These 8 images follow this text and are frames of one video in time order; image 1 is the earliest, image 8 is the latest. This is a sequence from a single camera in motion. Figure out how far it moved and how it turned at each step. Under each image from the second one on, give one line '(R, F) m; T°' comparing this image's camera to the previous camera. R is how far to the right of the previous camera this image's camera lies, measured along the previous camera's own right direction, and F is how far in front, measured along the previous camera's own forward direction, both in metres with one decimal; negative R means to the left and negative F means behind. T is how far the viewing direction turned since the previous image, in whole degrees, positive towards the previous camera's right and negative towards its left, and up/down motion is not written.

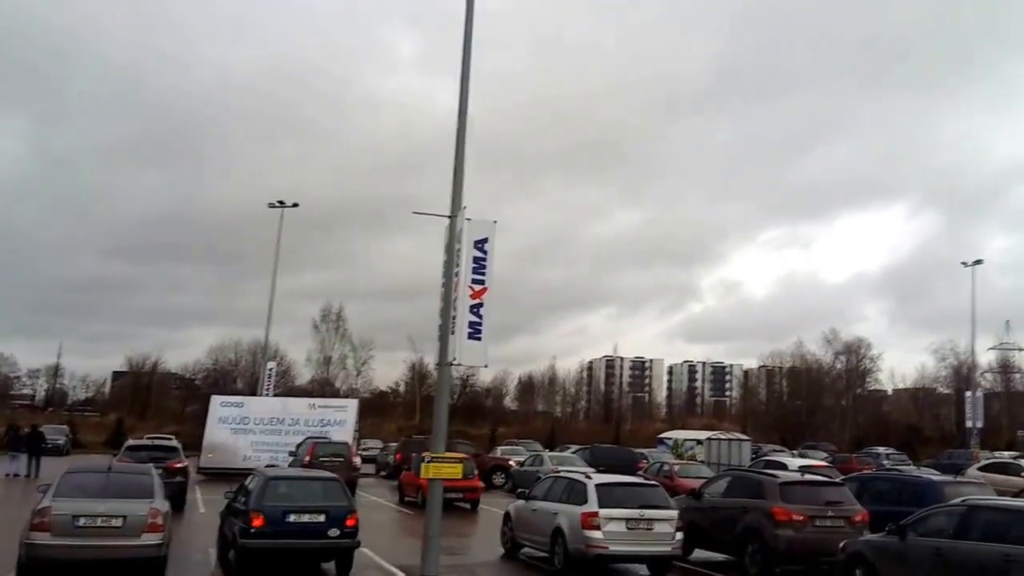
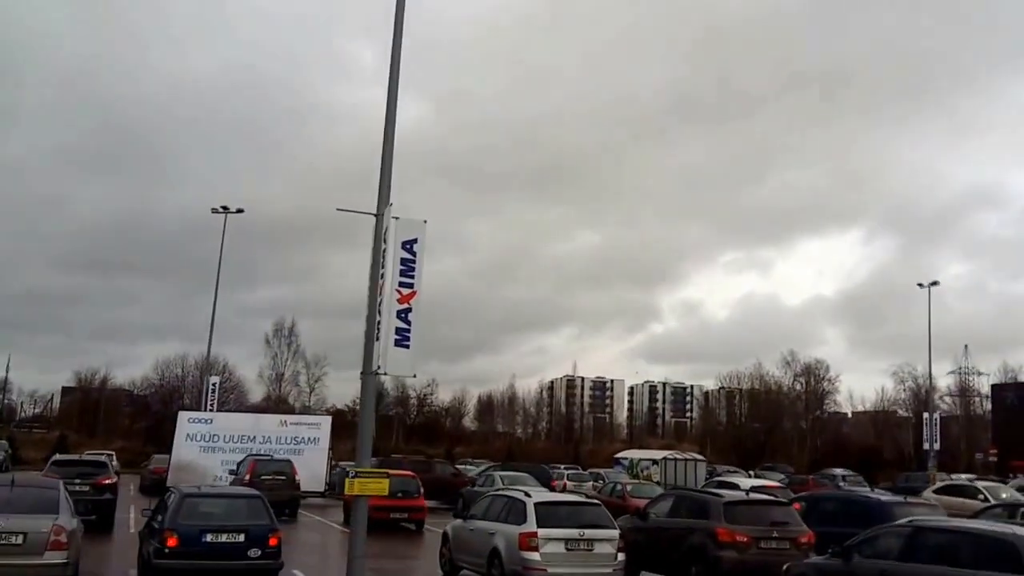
(+0.5, +0.5) m; +2°
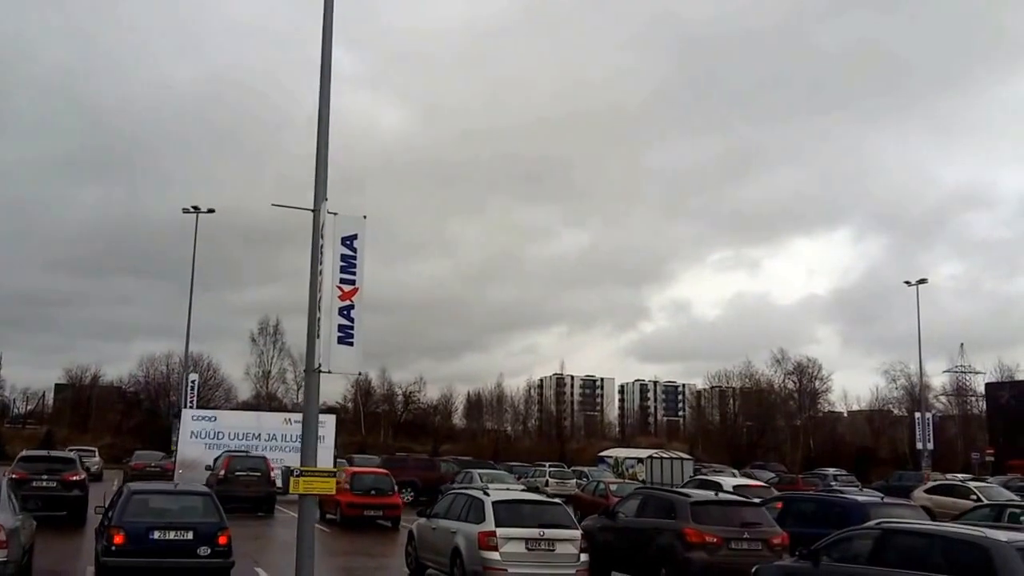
(+0.8, +0.5) m; -1°
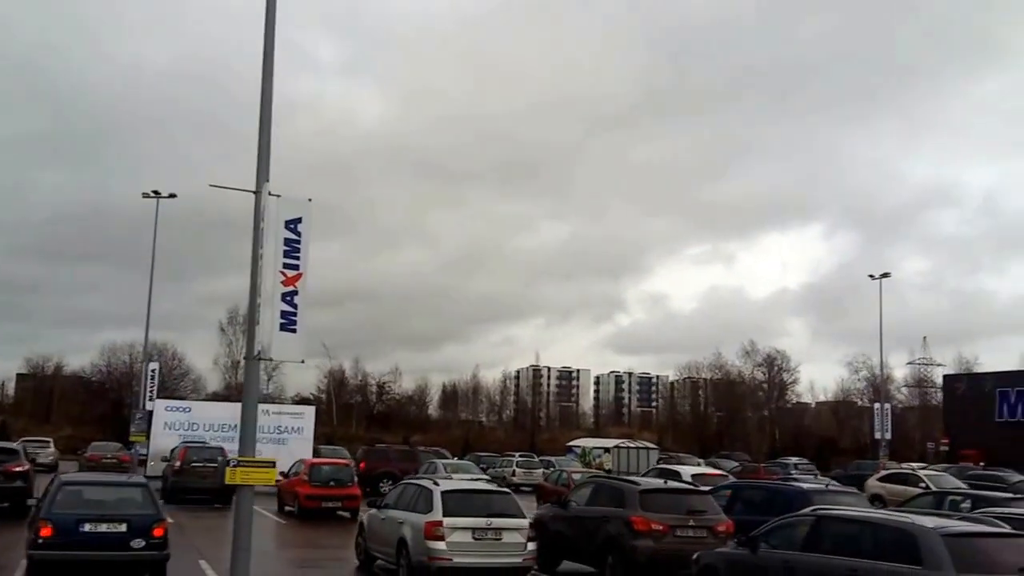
(+0.6, -0.1) m; +1°
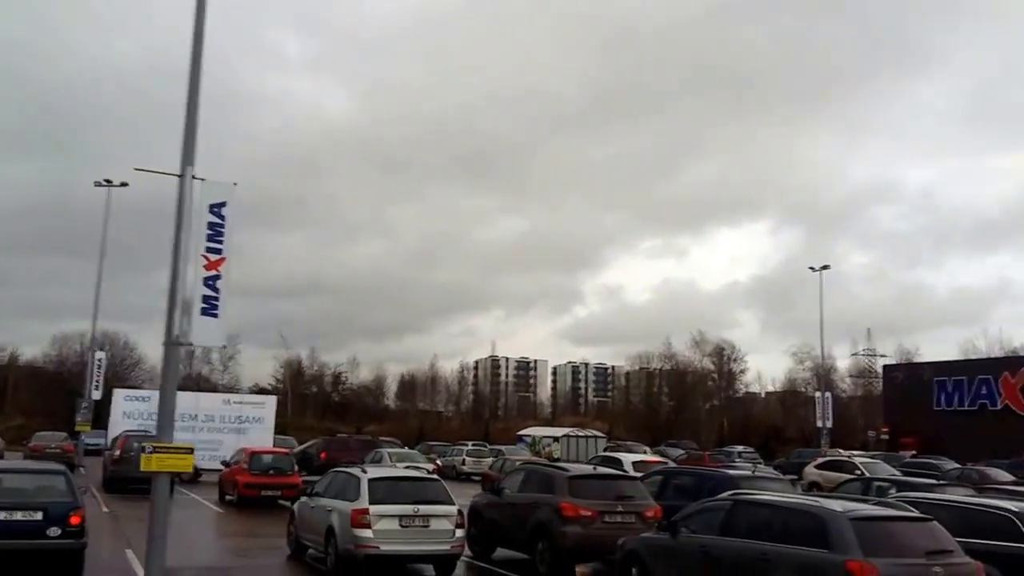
(+0.7, -0.1) m; +2°
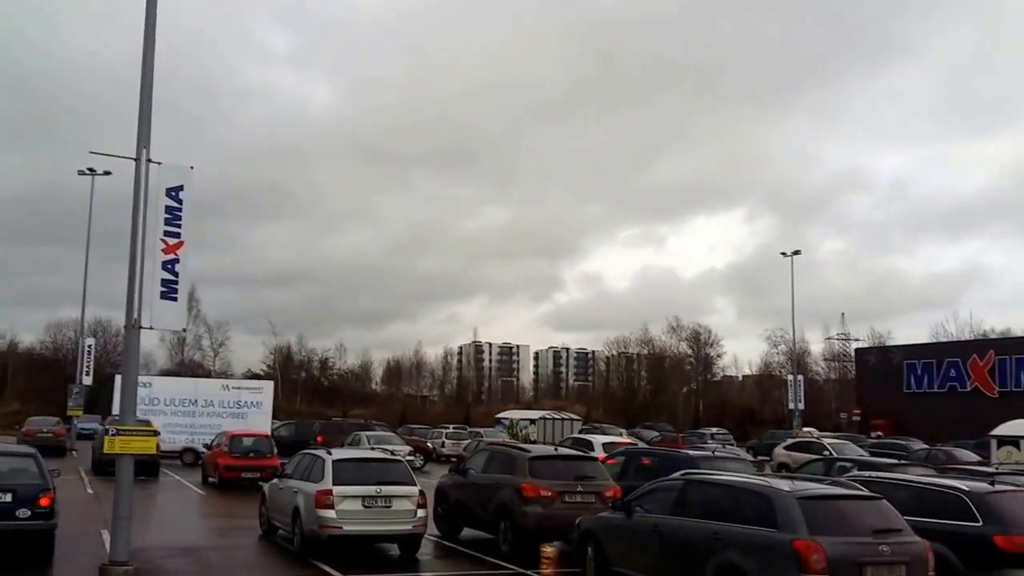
(+0.6, -0.3) m; 0°
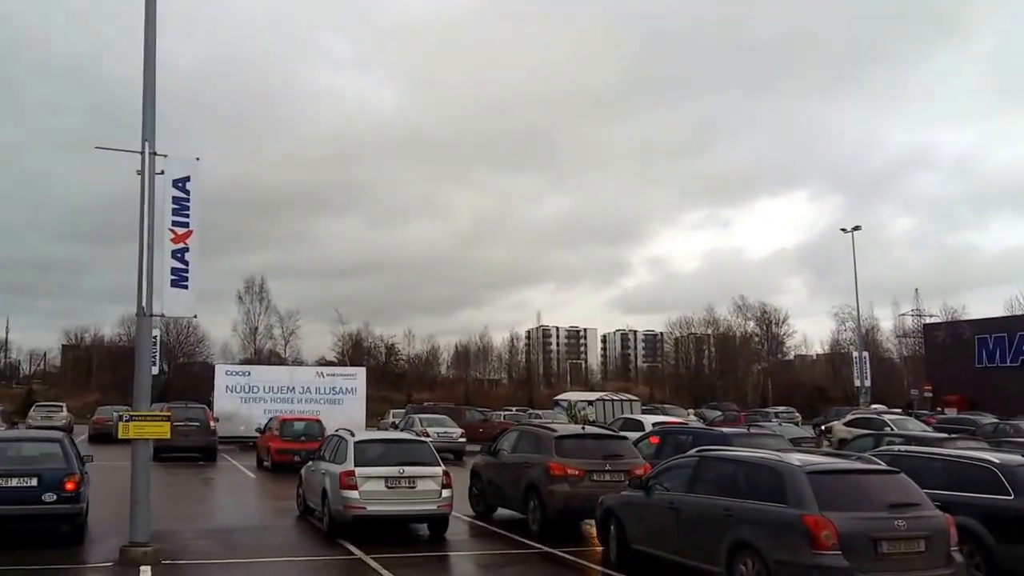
(+1.2, +0.3) m; -6°
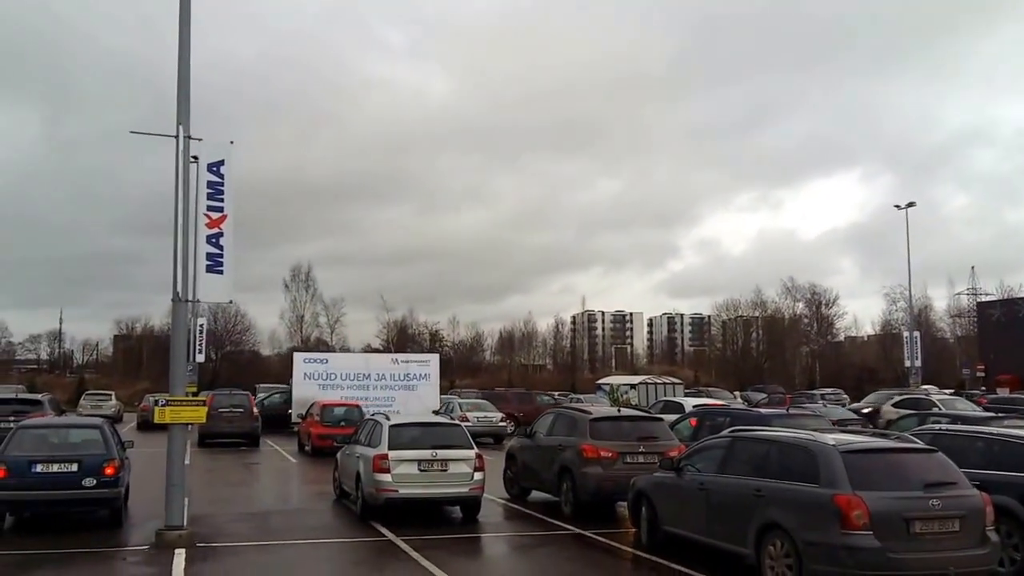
(+0.3, +0.1) m; -3°
